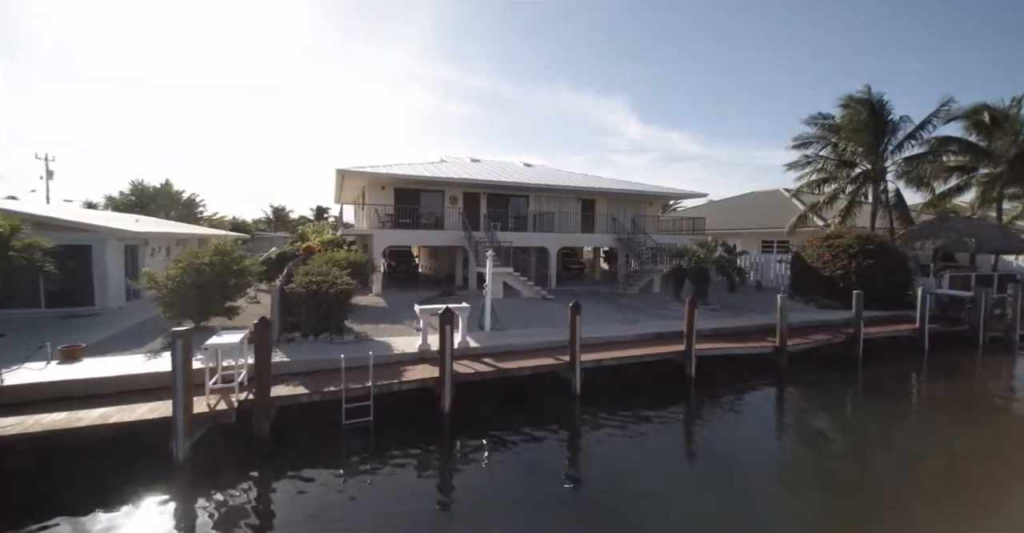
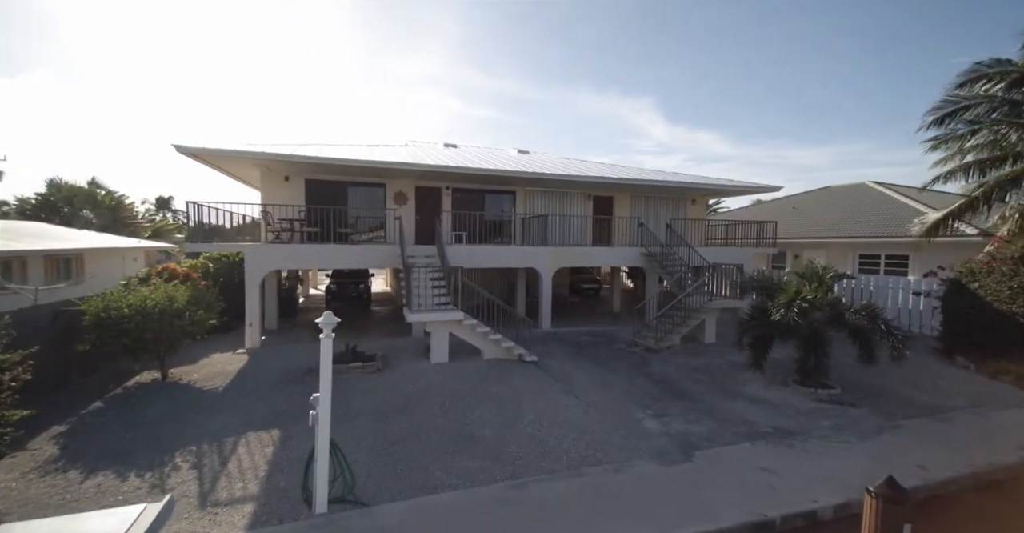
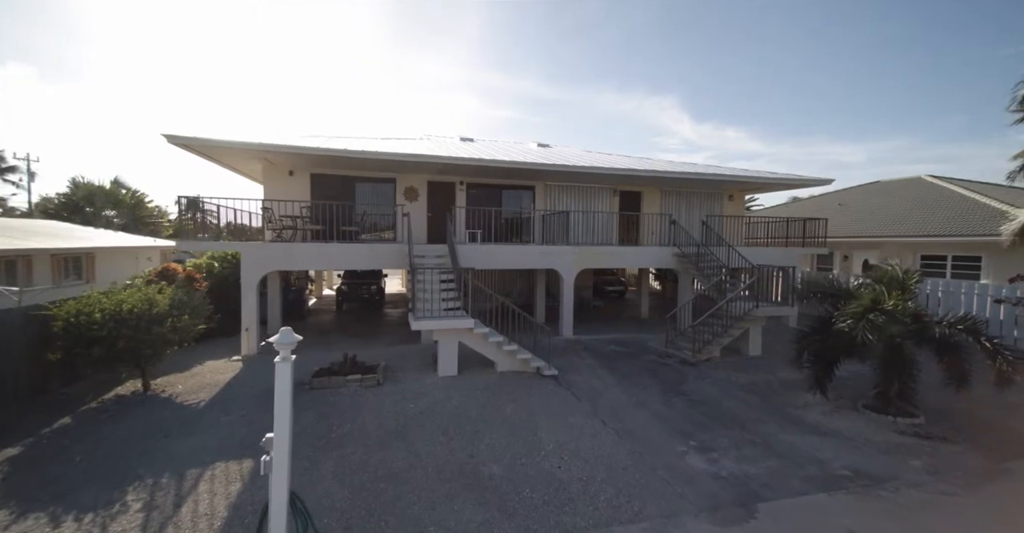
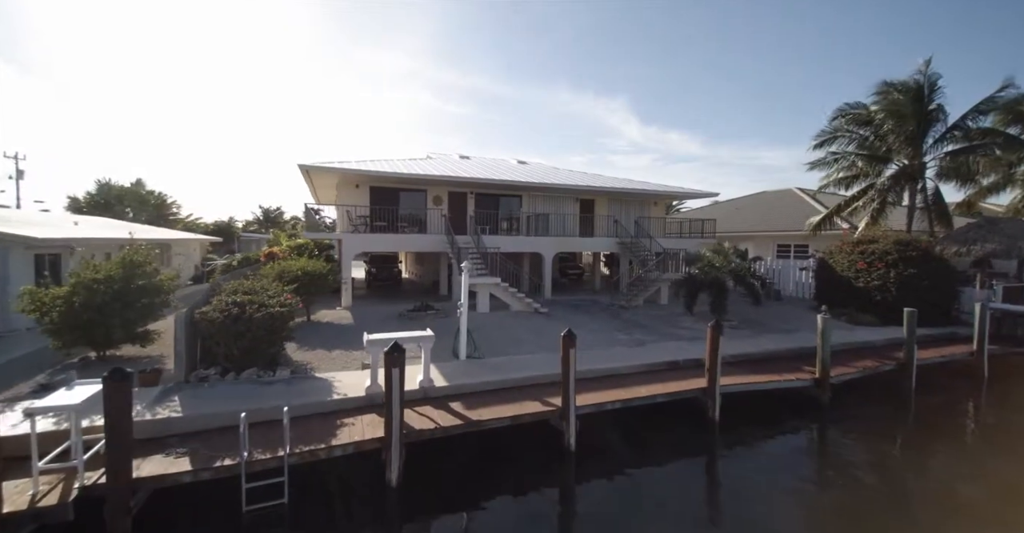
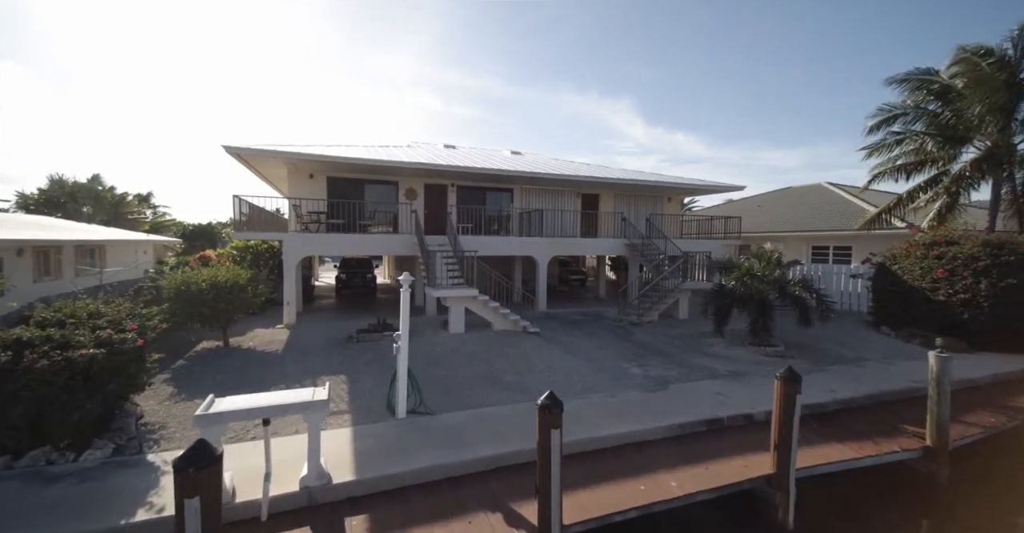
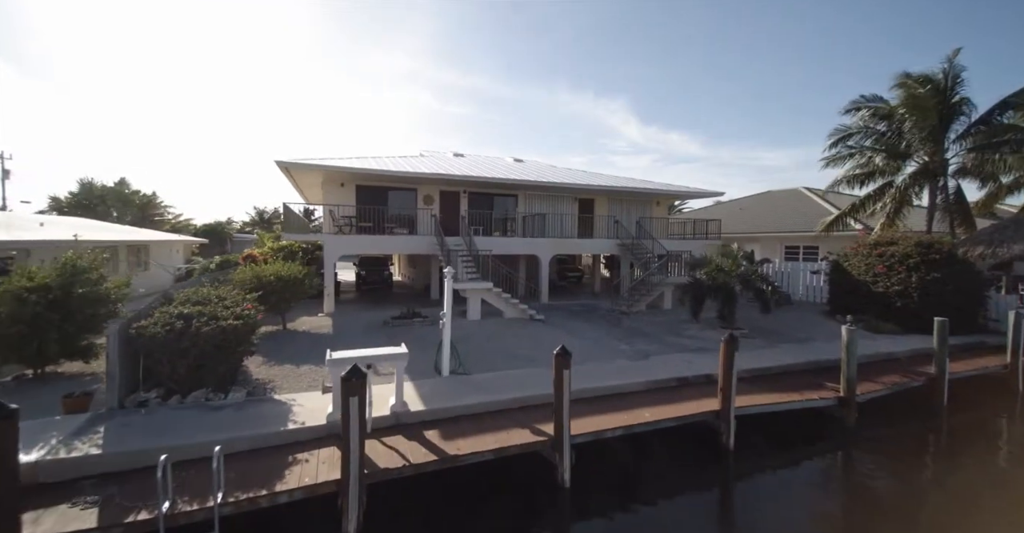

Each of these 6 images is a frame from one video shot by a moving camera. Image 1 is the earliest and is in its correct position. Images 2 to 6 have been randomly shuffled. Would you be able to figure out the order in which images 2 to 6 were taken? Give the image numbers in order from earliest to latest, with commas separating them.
4, 6, 5, 2, 3
